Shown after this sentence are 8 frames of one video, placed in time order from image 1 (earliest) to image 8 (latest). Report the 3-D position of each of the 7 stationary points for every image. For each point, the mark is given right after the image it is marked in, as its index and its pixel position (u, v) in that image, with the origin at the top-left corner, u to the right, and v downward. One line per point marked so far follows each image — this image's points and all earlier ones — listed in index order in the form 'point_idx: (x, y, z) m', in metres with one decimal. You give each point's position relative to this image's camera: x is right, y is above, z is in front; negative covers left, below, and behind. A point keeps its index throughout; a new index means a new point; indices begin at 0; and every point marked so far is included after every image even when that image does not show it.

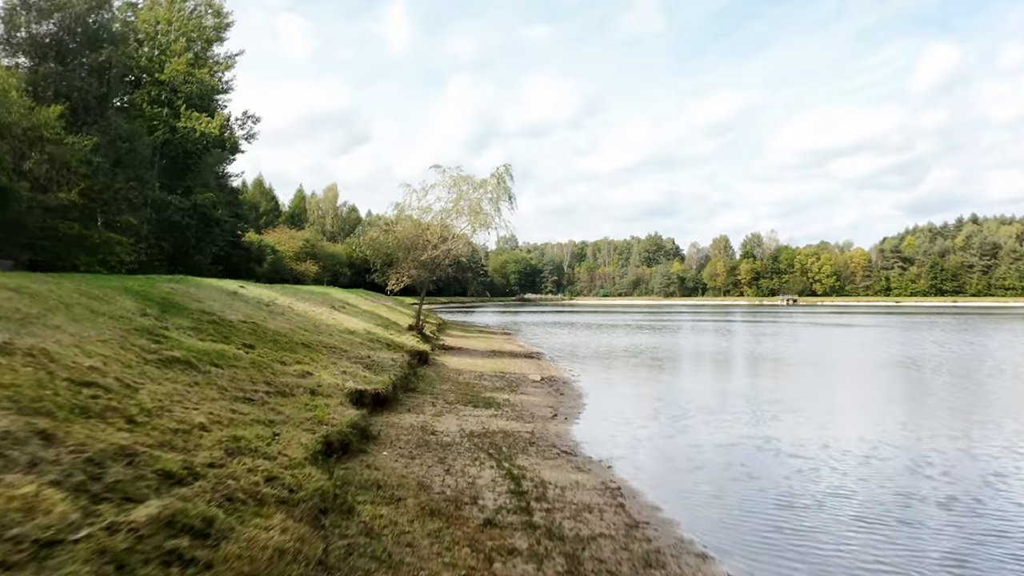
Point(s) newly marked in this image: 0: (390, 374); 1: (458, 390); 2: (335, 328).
0: (-3.1, -2.2, +15.1) m
1: (-1.5, -2.9, +16.9) m
2: (-5.7, -1.3, +19.6) m
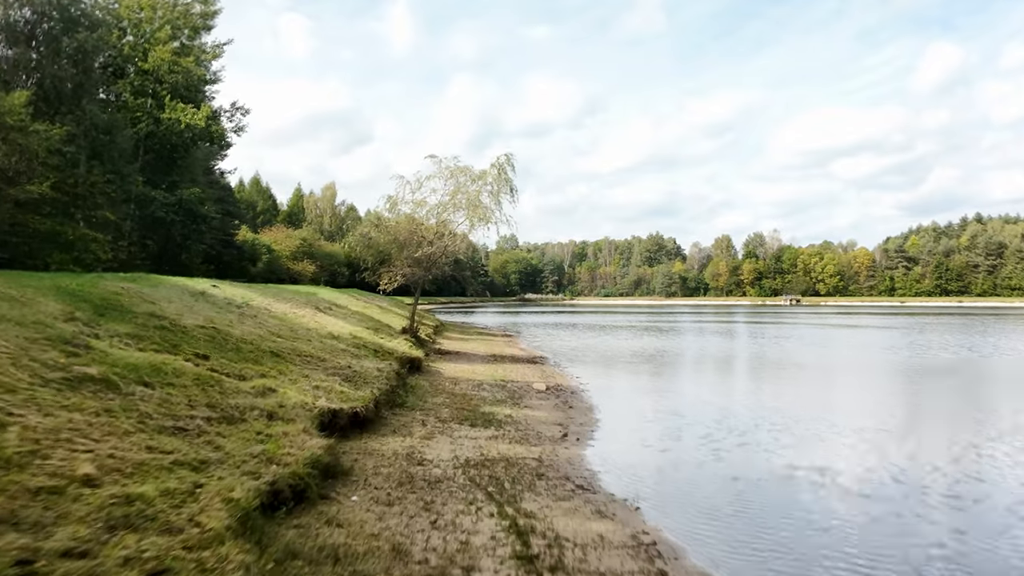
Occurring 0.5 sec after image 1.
0: (-3.0, -2.2, +13.0) m
1: (-1.5, -2.9, +14.8) m
2: (-5.7, -1.3, +17.5) m
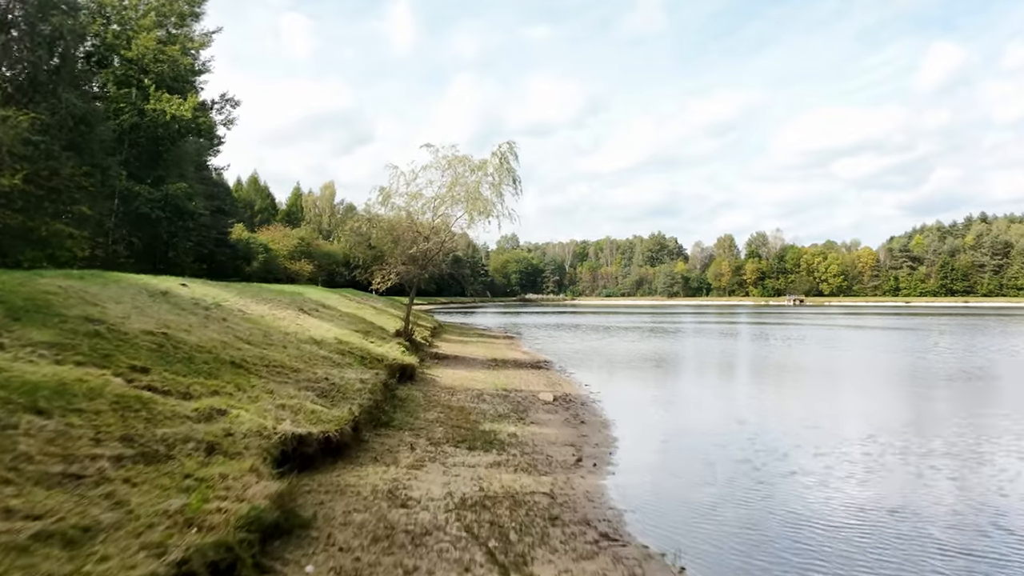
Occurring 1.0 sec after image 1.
0: (-2.9, -2.1, +11.0) m
1: (-1.4, -2.9, +12.8) m
2: (-5.6, -1.3, +15.5) m
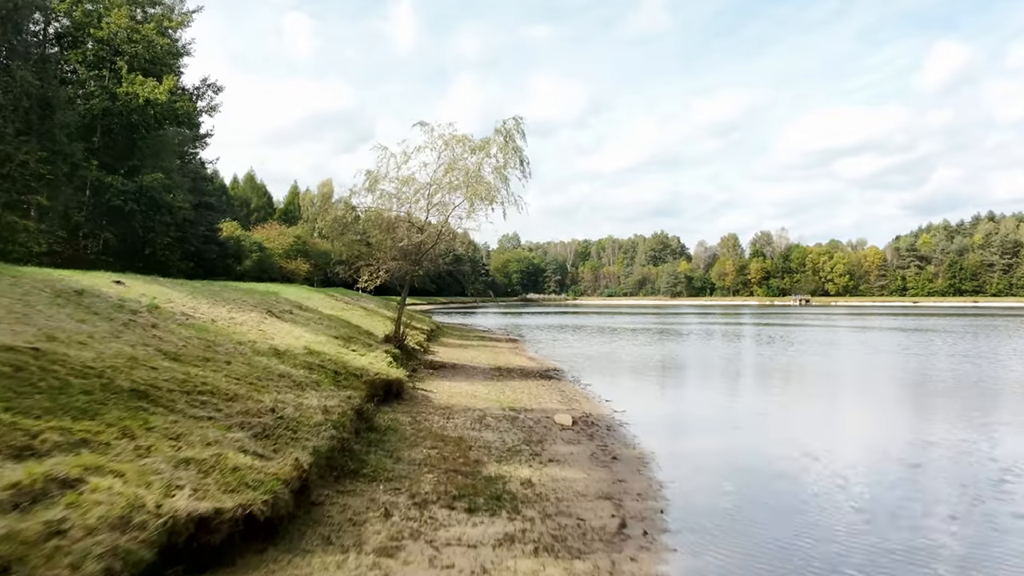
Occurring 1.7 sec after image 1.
0: (-2.7, -2.1, +7.8) m
1: (-1.1, -2.8, +9.6) m
2: (-5.4, -1.2, +12.3) m
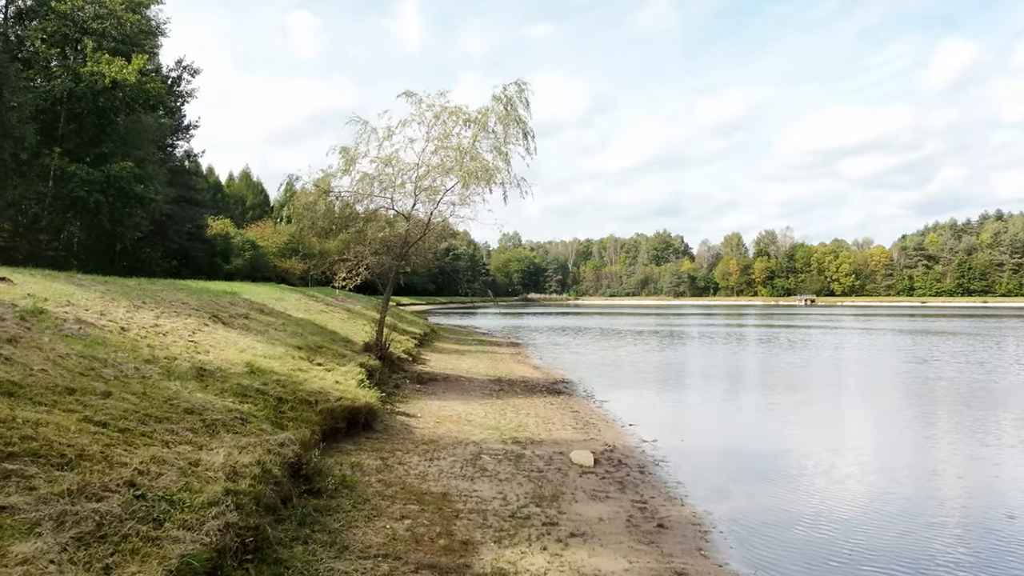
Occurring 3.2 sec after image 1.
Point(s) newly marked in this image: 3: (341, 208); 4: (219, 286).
0: (-2.6, -2.1, +4.6) m
1: (-1.1, -2.8, +6.4) m
2: (-5.3, -1.2, +9.1) m
3: (-5.5, +2.6, +19.6) m
4: (-8.7, +0.1, +18.0) m
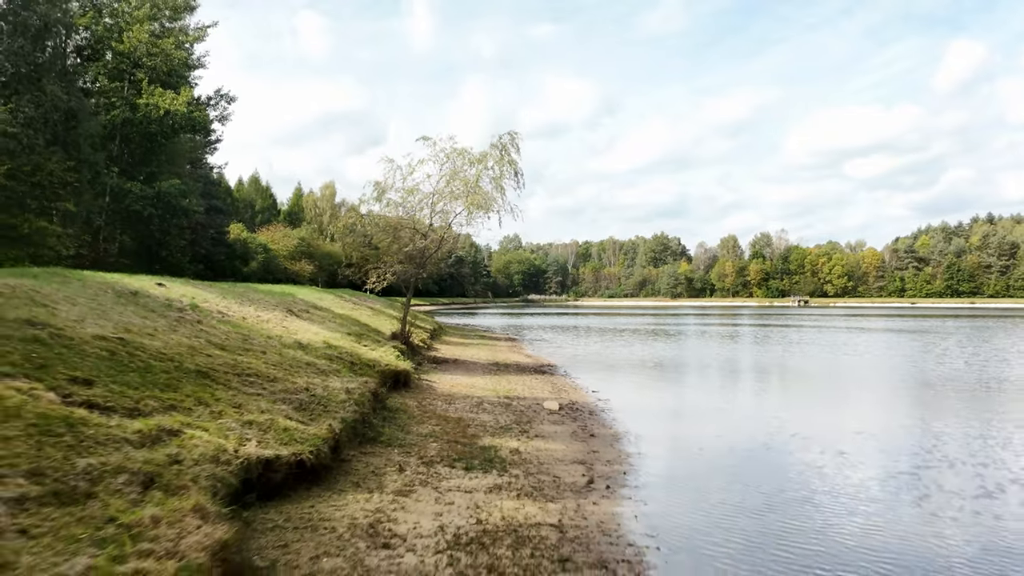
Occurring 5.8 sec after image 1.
0: (-2.9, -2.1, +9.7) m
1: (-1.3, -2.8, +11.5) m
2: (-5.5, -1.3, +14.2) m
3: (-5.7, +2.5, +24.8) m
4: (-8.9, +0.1, +23.2) m
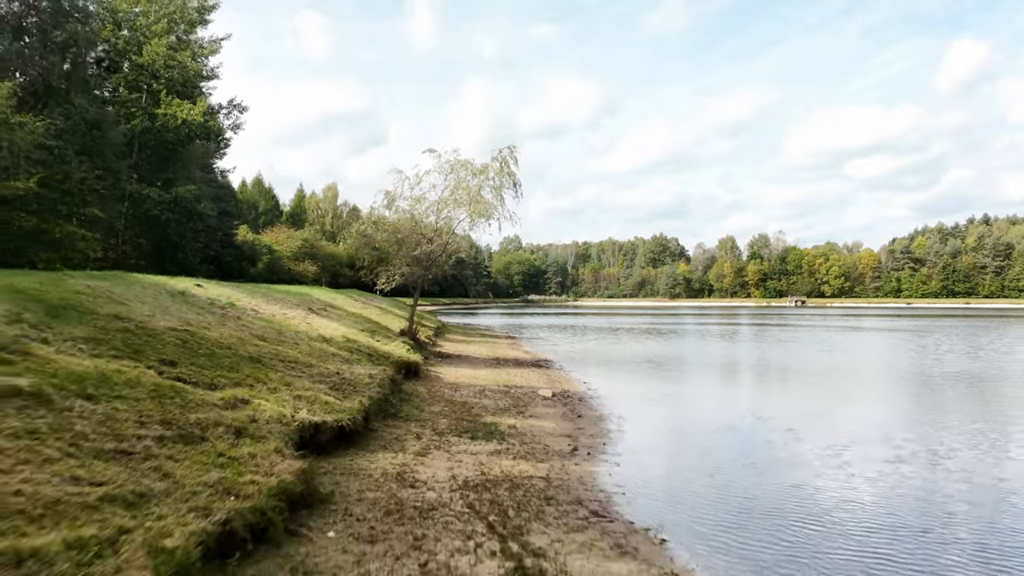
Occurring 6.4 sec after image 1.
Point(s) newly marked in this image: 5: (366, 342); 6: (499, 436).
0: (-2.9, -2.1, +11.8) m
1: (-1.4, -2.9, +13.6) m
2: (-5.6, -1.3, +16.3) m
3: (-5.8, +2.5, +26.8) m
4: (-9.0, 0.0, +25.2) m
5: (-4.5, -1.7, +18.7) m
6: (-0.3, -3.0, +12.2) m
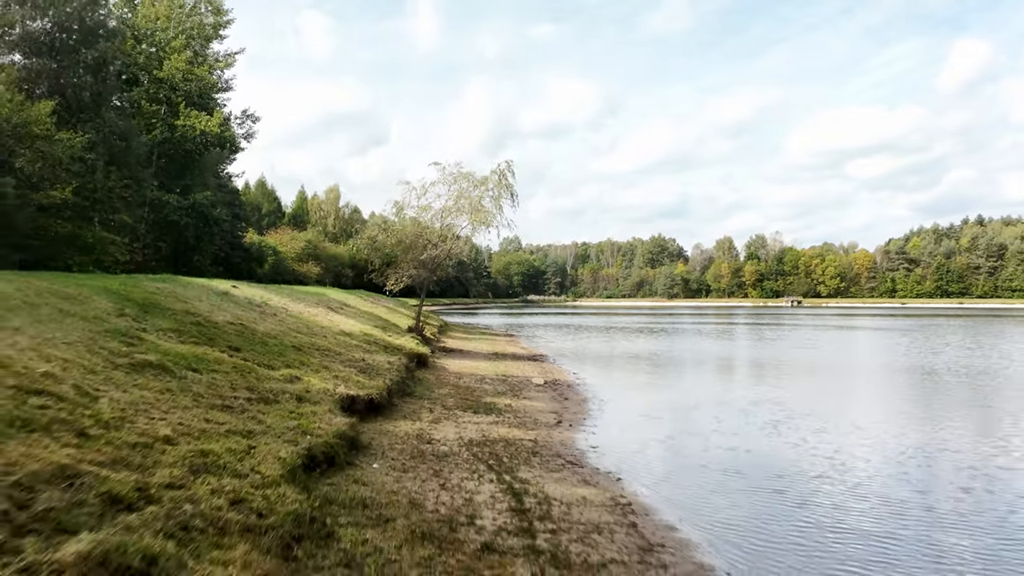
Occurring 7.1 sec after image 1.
0: (-3.0, -2.2, +14.3) m
1: (-1.5, -2.9, +16.1) m
2: (-5.7, -1.3, +18.8) m
3: (-5.9, +2.4, +29.4) m
4: (-9.1, 0.0, +27.8) m
5: (-4.6, -1.7, +21.3) m
6: (-0.4, -3.0, +14.8) m
